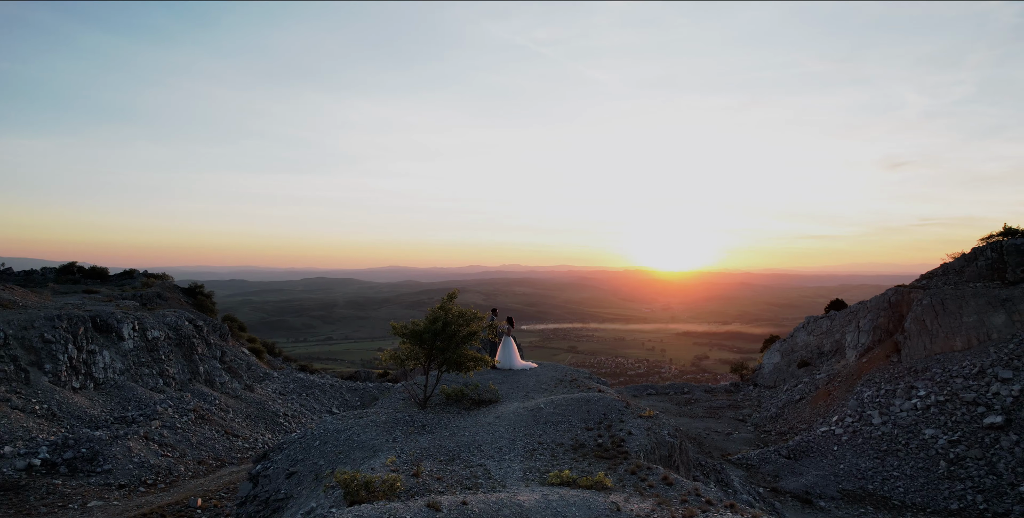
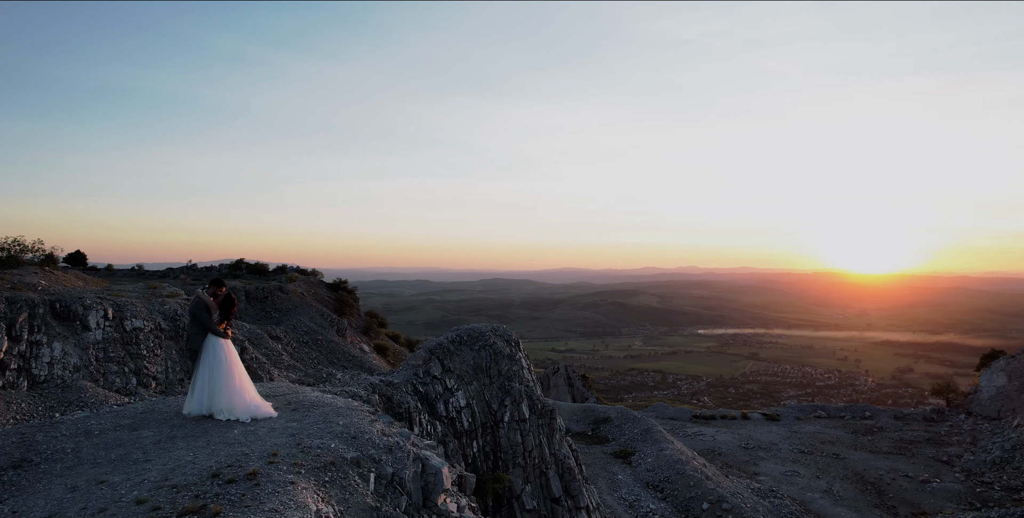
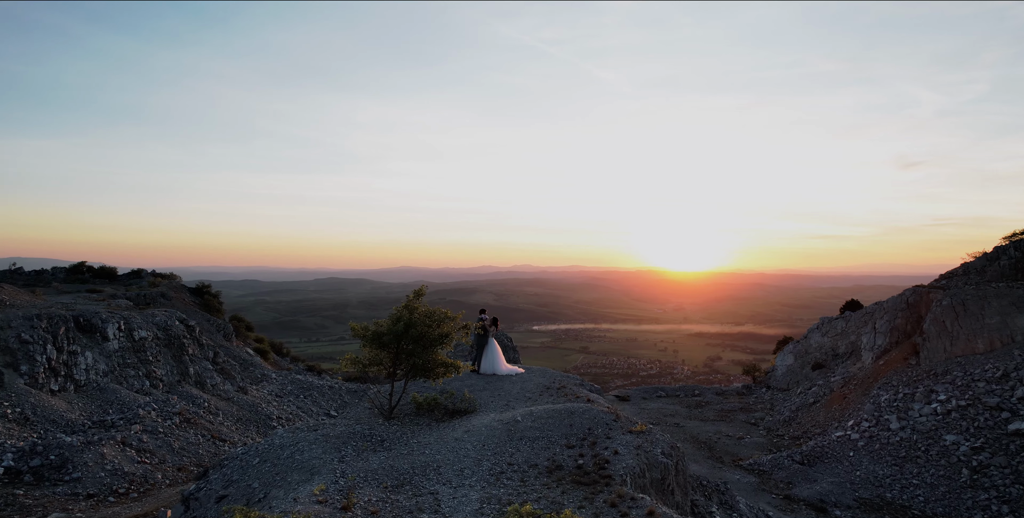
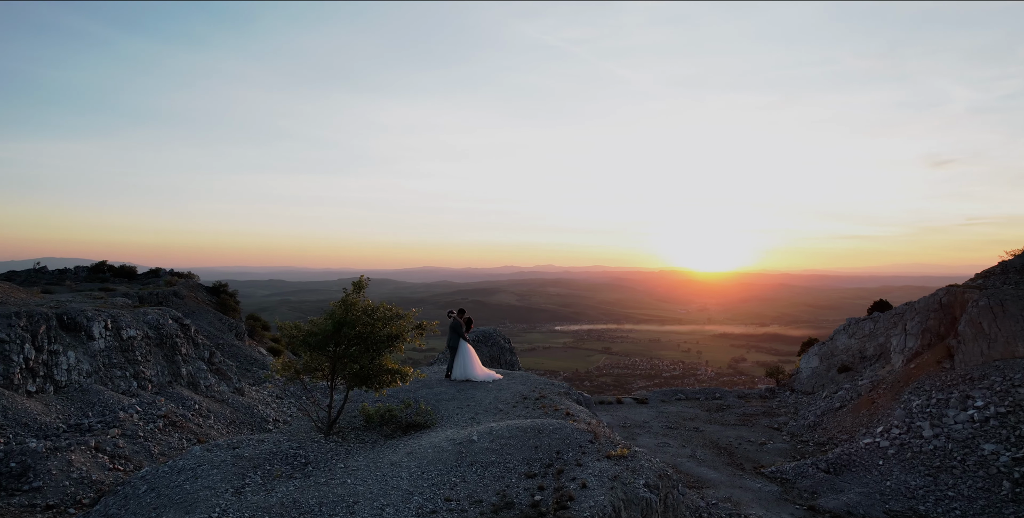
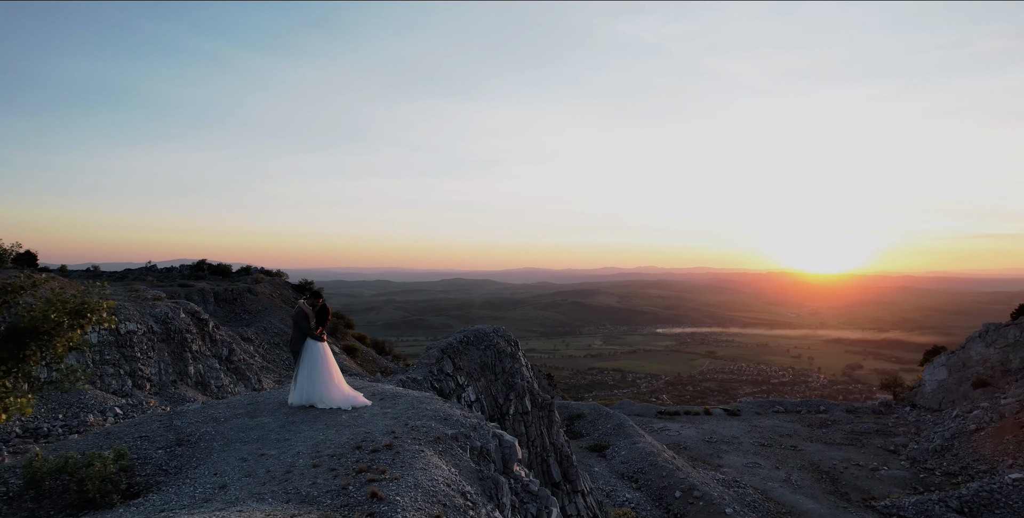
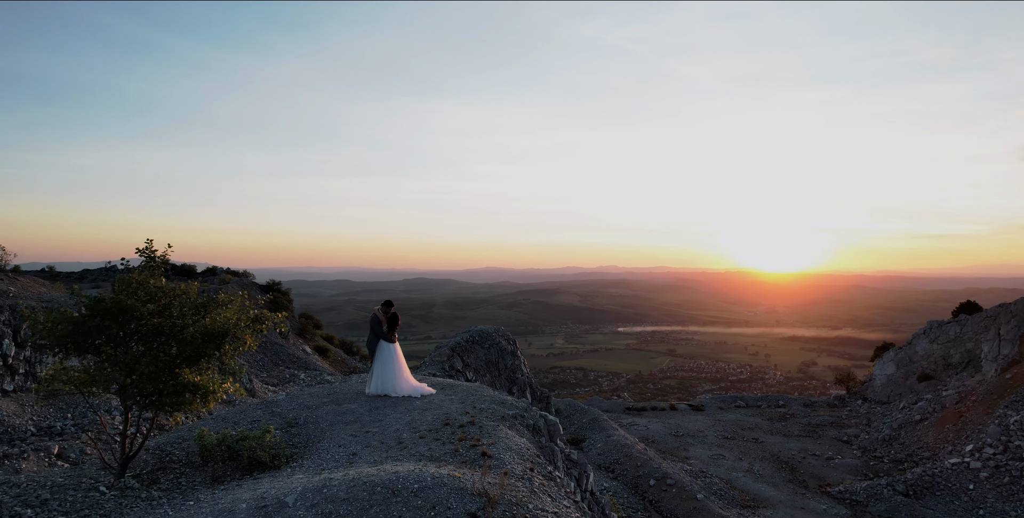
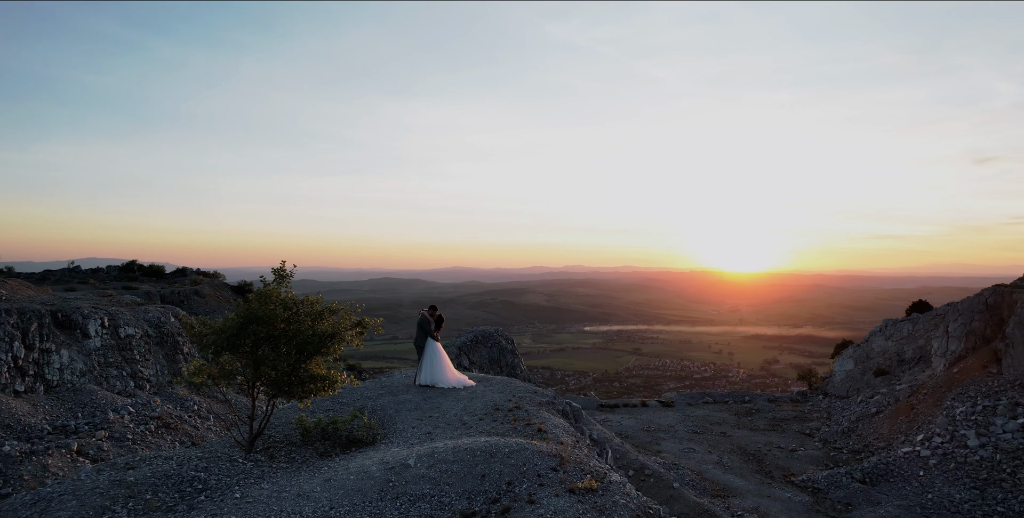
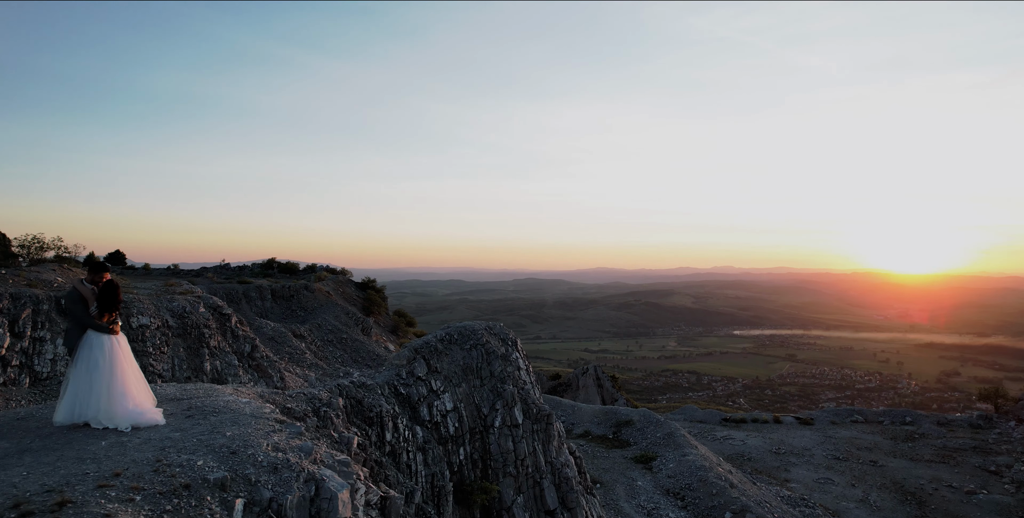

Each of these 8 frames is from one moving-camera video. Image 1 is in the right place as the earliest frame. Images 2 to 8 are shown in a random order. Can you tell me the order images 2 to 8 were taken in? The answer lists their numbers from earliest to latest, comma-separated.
3, 4, 7, 6, 5, 2, 8
